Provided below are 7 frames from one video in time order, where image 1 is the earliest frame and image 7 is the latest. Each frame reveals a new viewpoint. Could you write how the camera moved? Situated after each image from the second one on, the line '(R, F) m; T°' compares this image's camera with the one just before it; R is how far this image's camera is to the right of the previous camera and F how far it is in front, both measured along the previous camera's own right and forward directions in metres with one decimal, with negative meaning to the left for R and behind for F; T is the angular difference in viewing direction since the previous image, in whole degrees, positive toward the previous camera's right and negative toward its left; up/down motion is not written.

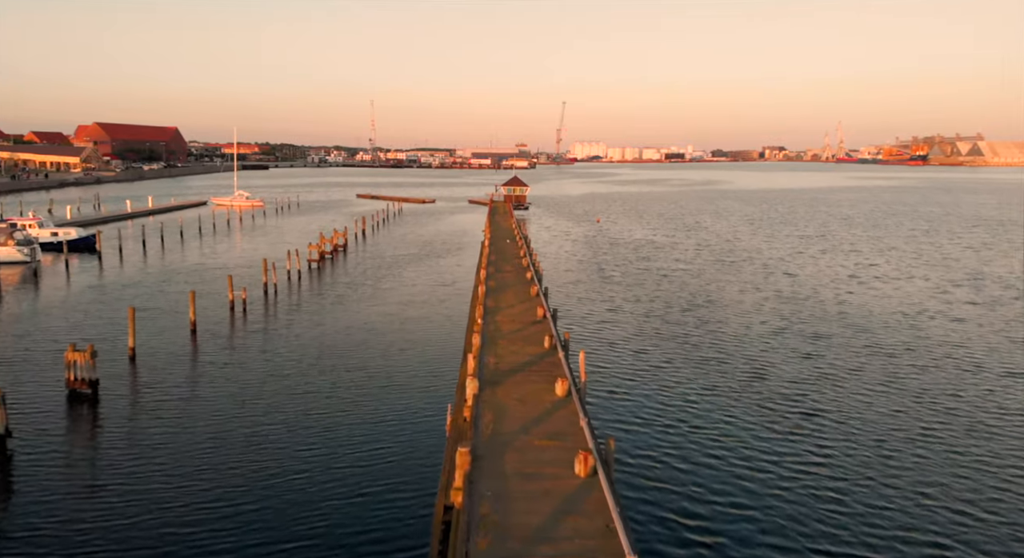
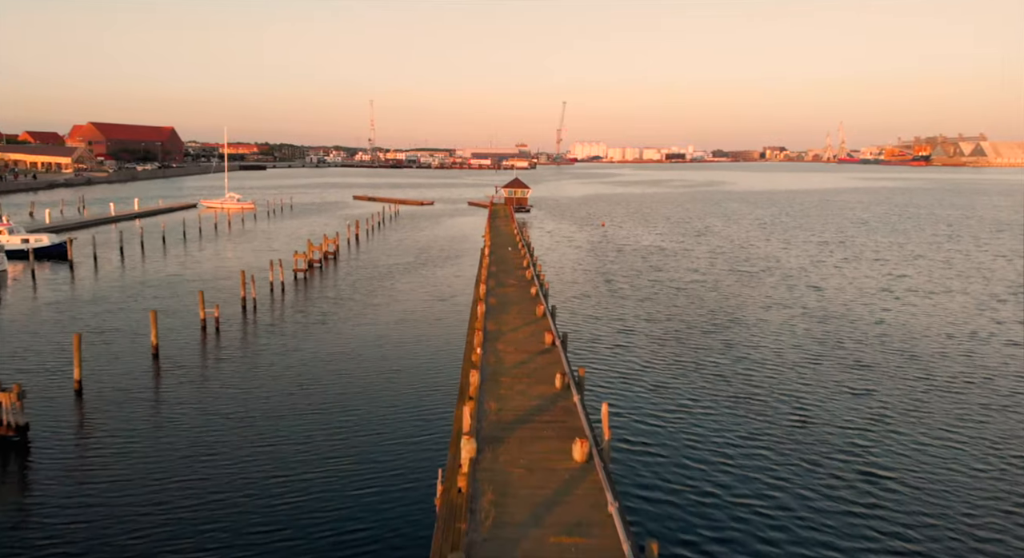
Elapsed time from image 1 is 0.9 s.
(-0.1, +3.7) m; 0°
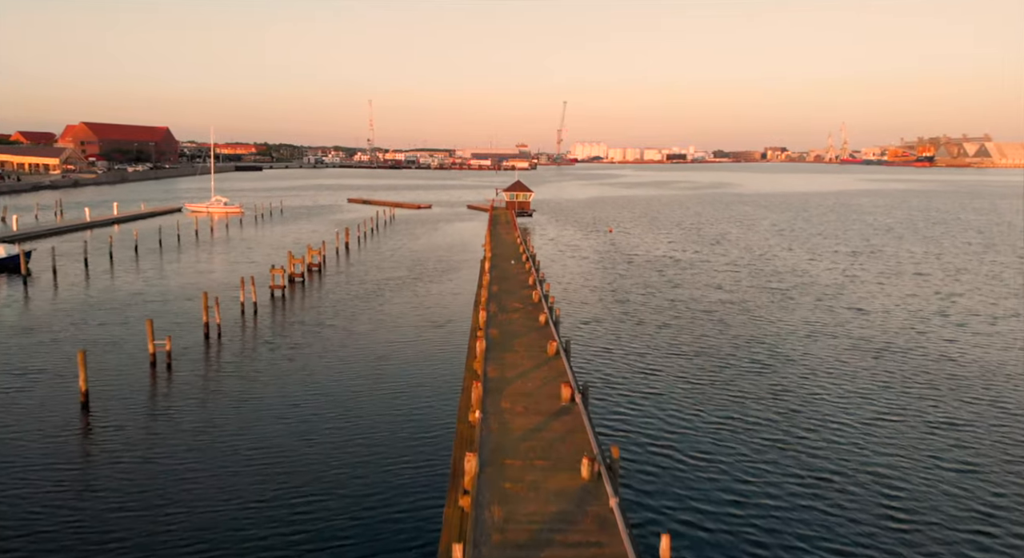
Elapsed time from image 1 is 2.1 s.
(-0.2, +5.2) m; 0°
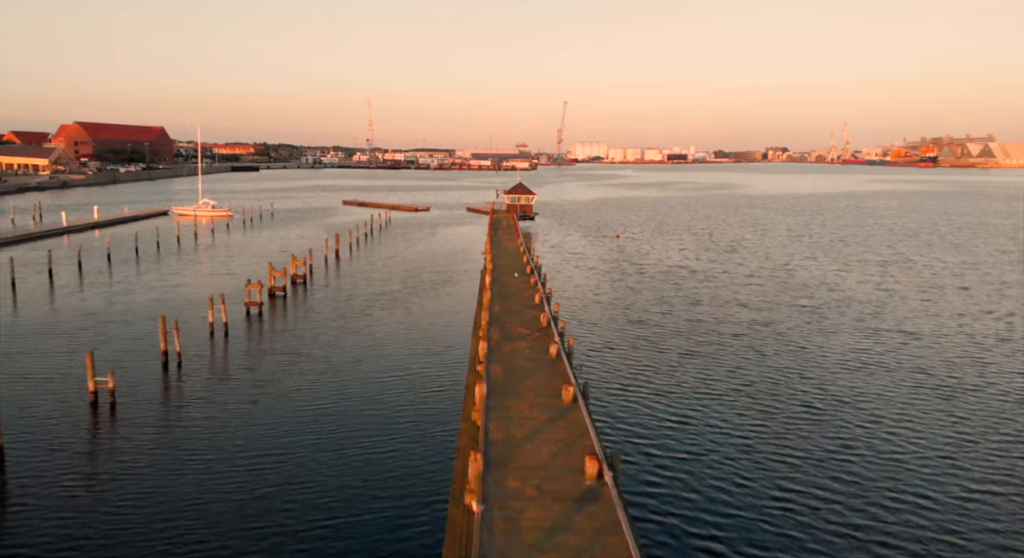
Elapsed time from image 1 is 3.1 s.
(-0.2, +4.5) m; 0°
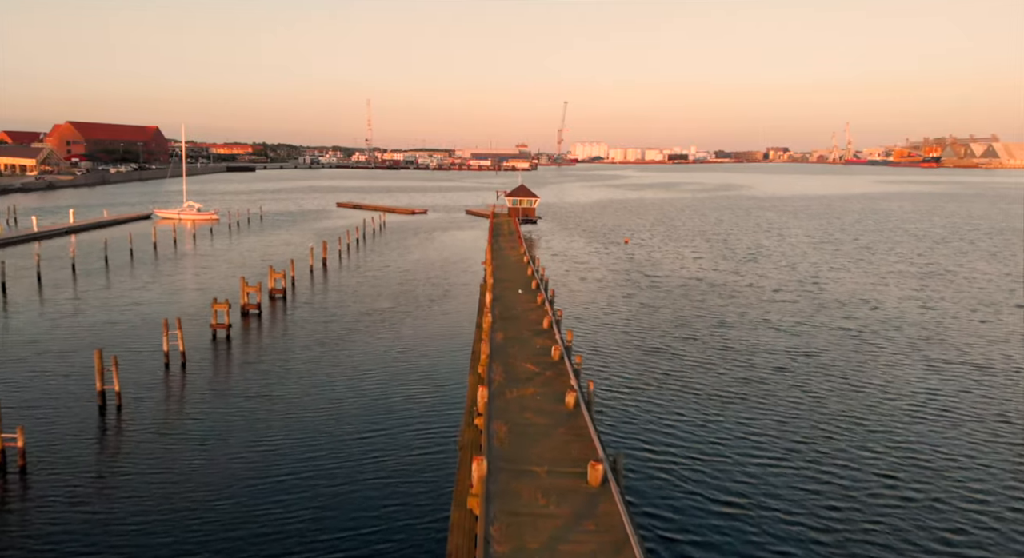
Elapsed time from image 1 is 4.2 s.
(-0.2, +4.8) m; 0°
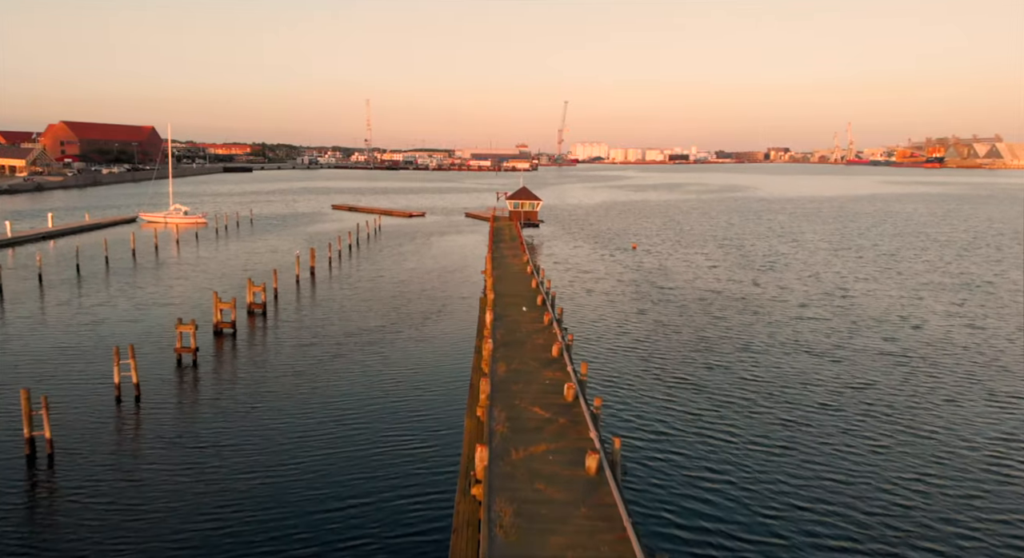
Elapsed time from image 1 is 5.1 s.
(-0.1, +3.9) m; 0°
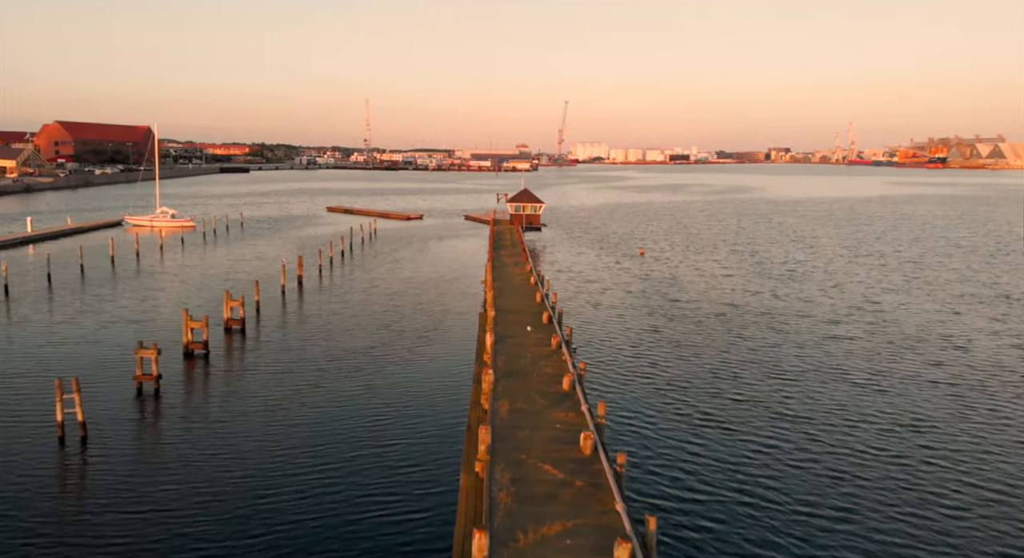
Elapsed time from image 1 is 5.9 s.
(-0.1, +3.5) m; 0°
